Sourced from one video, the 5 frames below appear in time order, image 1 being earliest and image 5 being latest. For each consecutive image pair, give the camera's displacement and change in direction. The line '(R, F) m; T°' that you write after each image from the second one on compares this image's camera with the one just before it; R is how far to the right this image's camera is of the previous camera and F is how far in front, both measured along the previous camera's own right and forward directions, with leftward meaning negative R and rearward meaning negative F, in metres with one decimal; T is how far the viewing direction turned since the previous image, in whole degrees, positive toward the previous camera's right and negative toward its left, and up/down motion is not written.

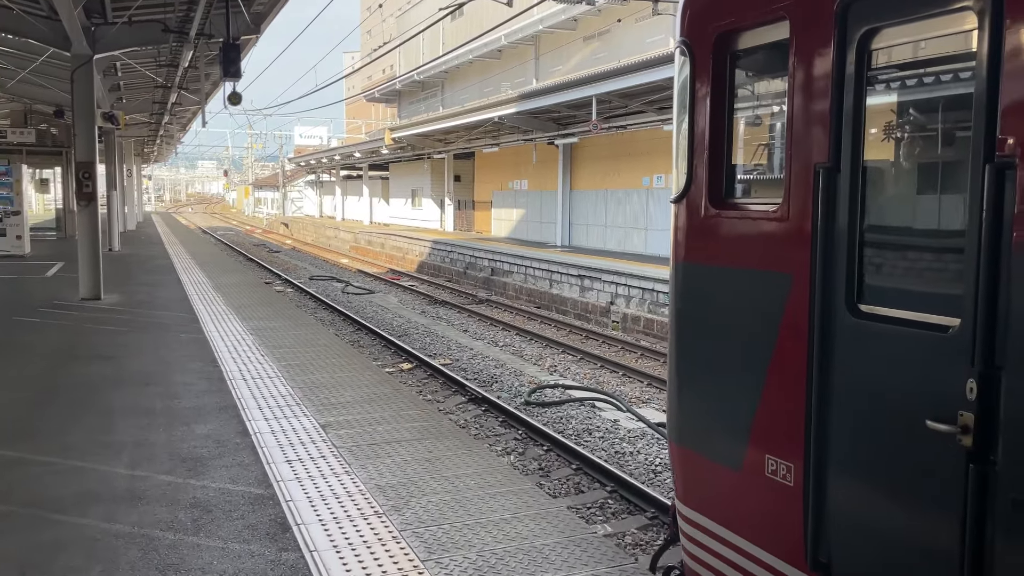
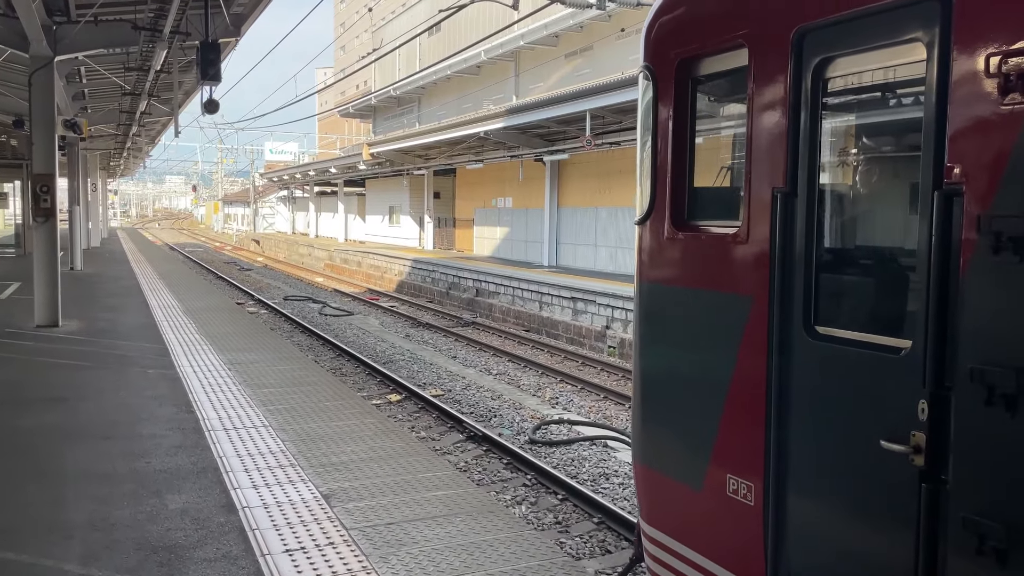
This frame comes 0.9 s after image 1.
(0.0, 0.0) m; +2°
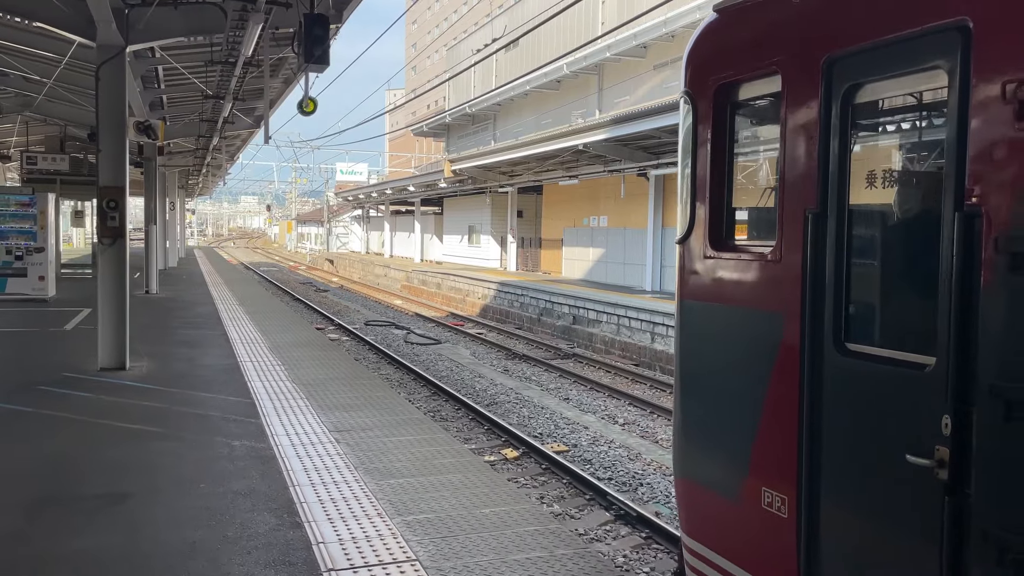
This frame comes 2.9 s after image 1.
(+0.1, -0.1) m; -4°
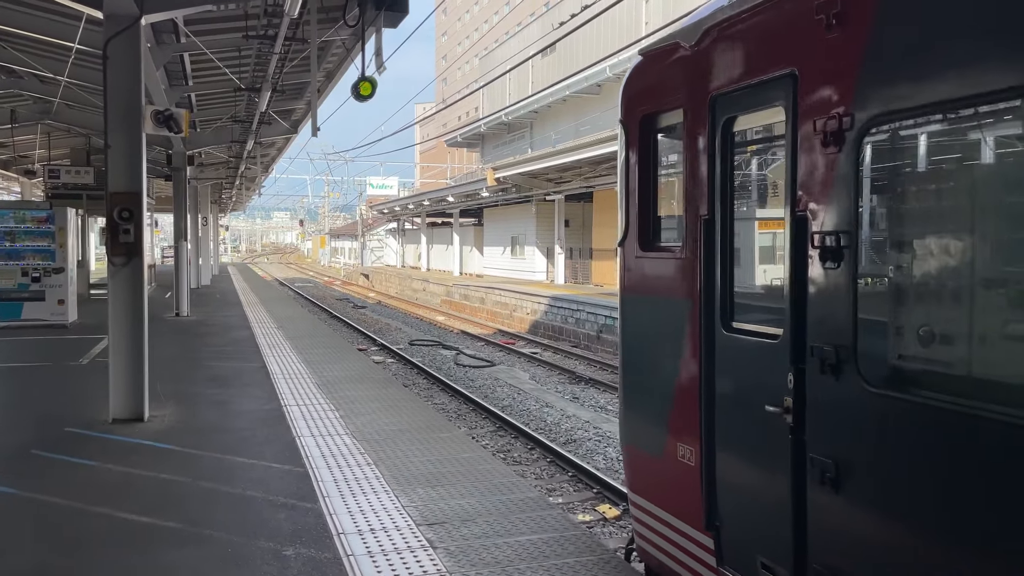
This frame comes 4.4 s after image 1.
(+0.1, -0.2) m; -2°
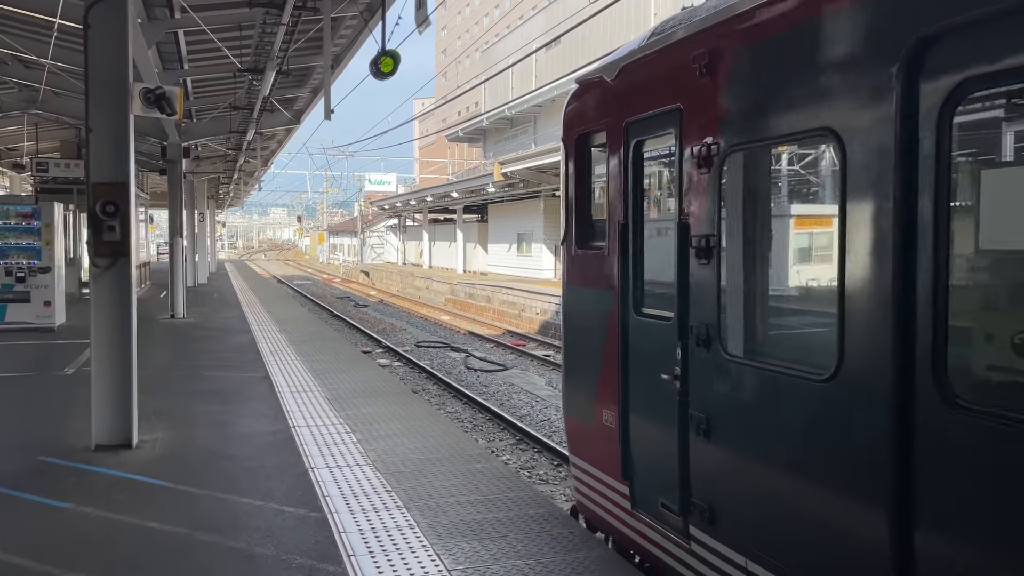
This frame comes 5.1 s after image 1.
(-0.4, +1.1) m; 0°
